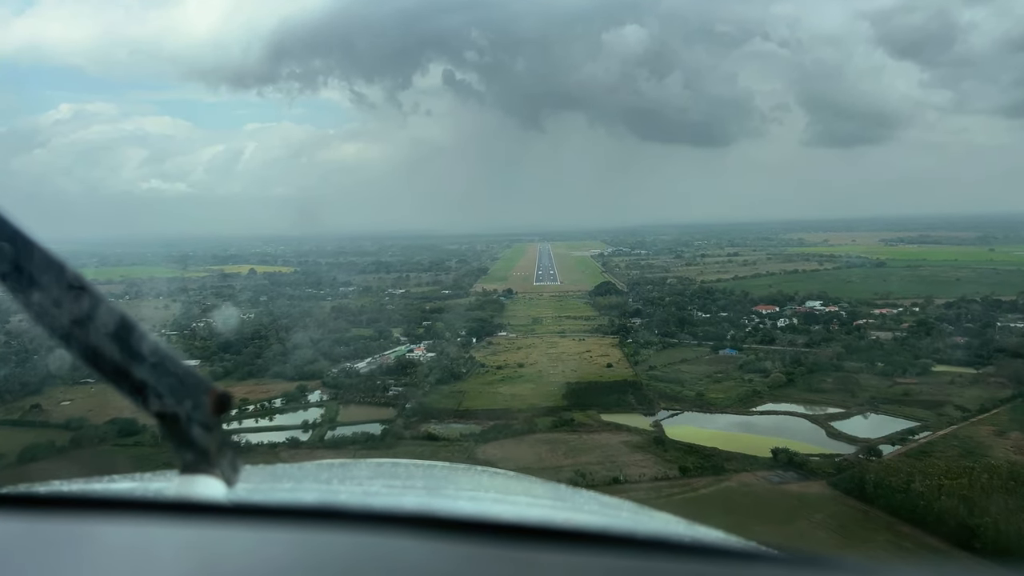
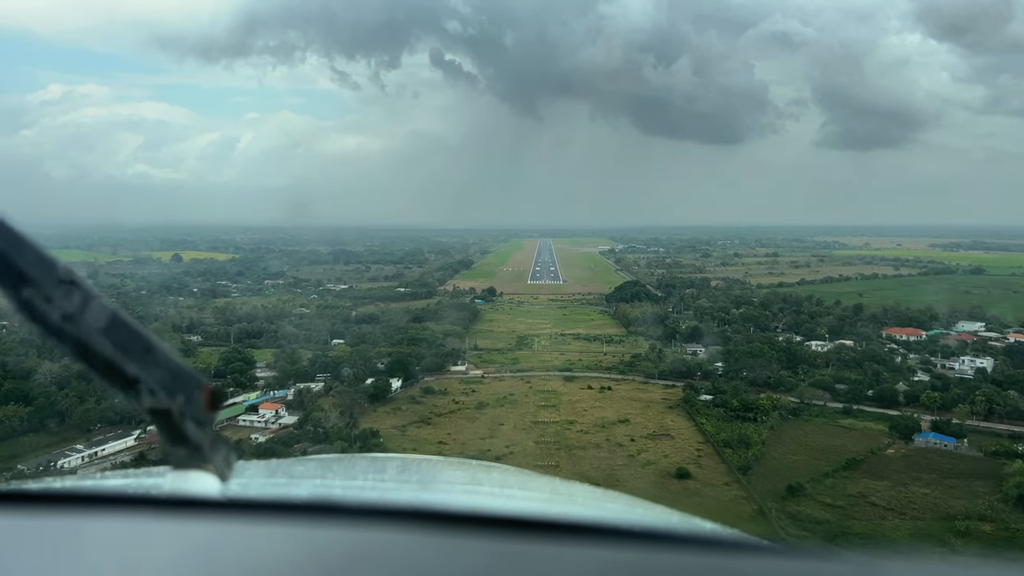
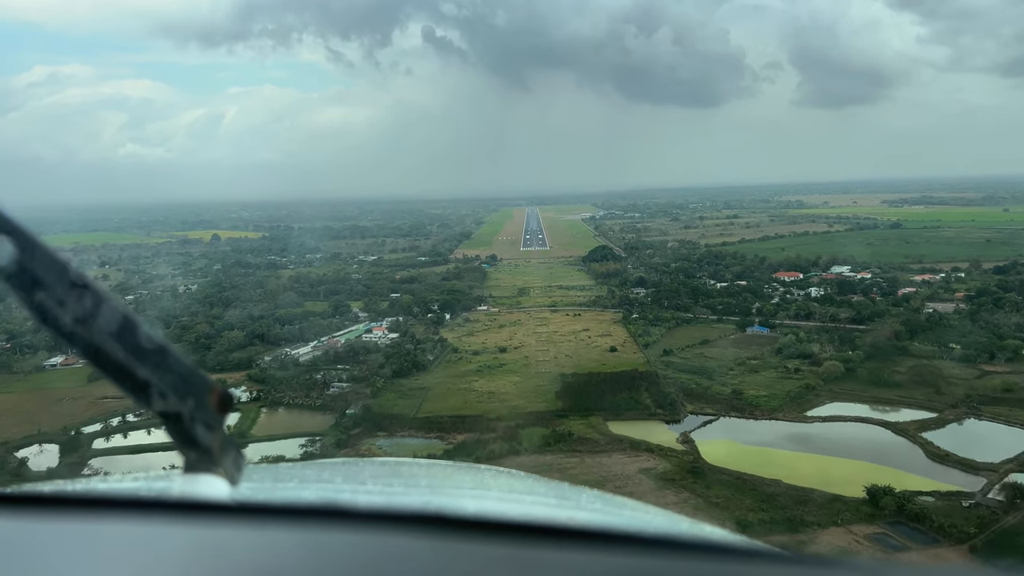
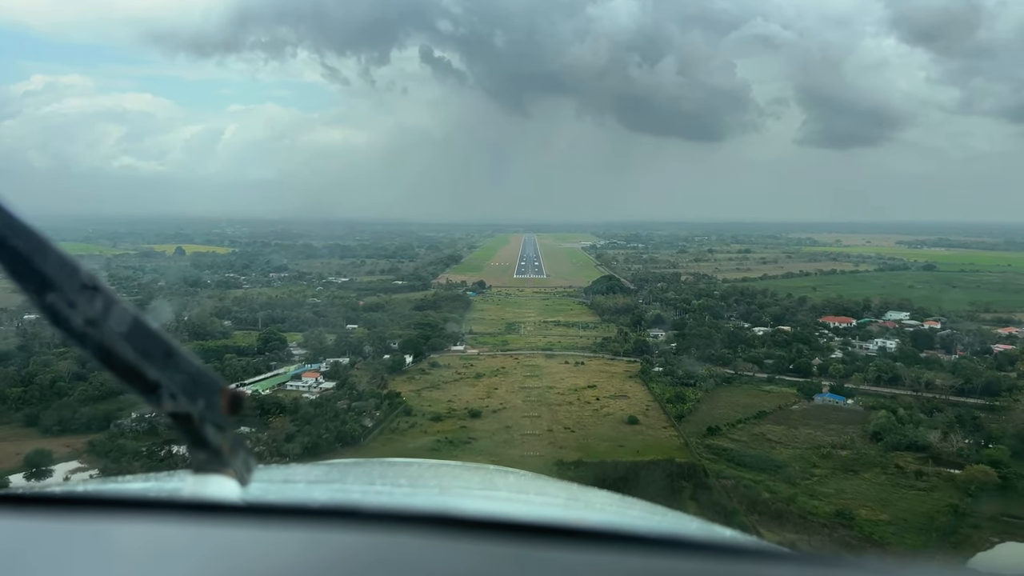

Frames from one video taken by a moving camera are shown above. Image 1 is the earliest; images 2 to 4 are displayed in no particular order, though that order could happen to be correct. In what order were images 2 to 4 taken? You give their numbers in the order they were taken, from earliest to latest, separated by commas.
3, 4, 2
